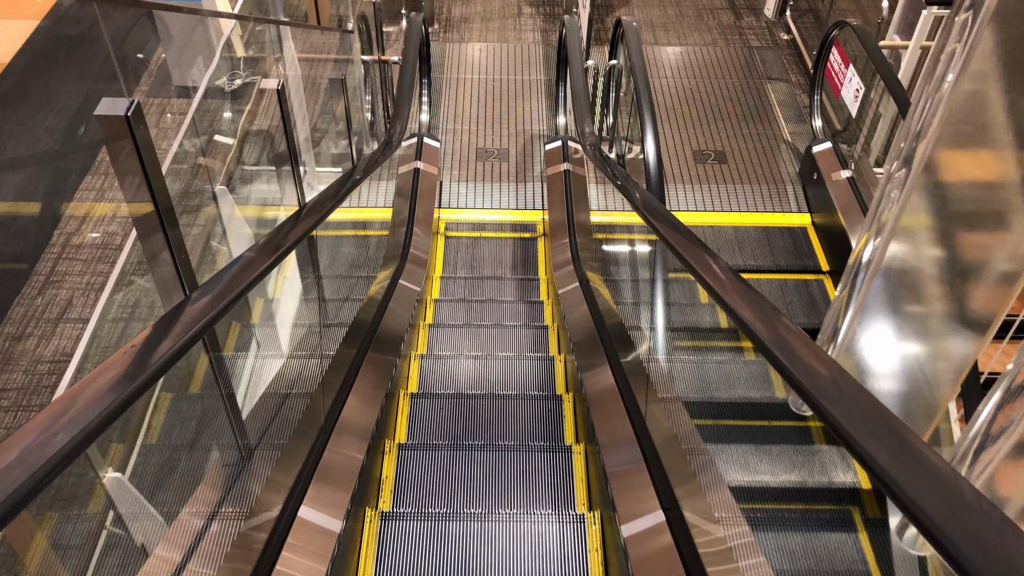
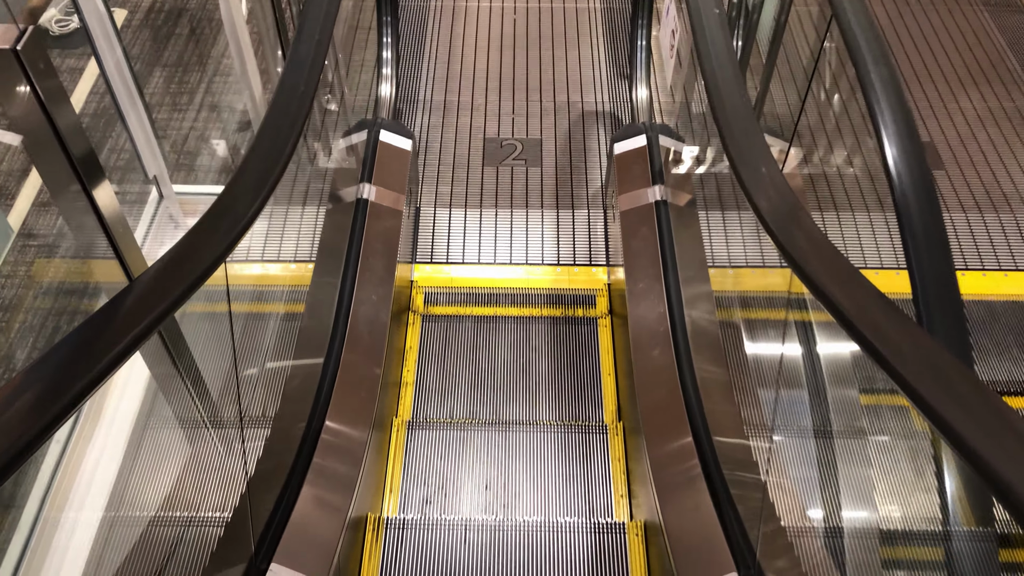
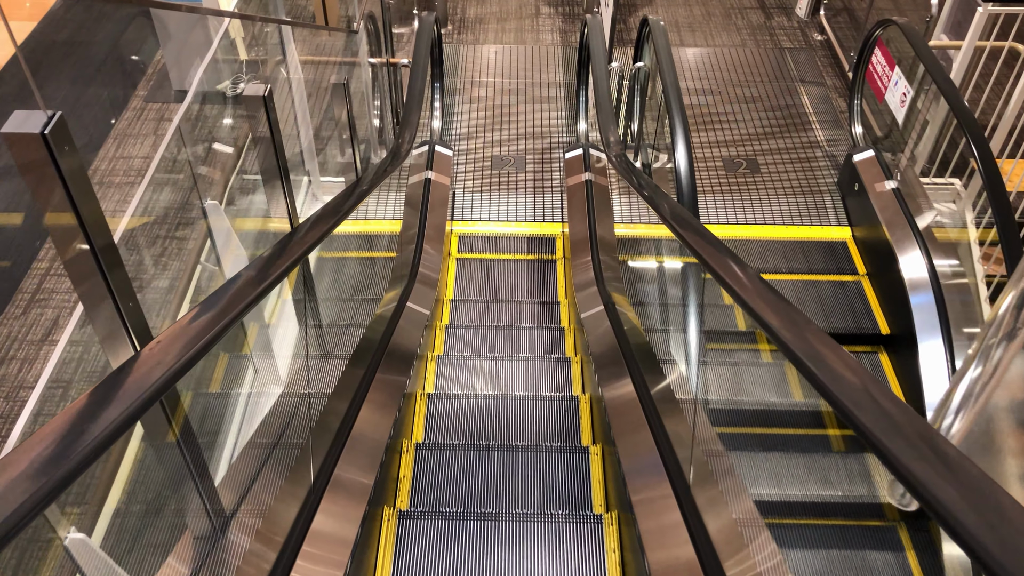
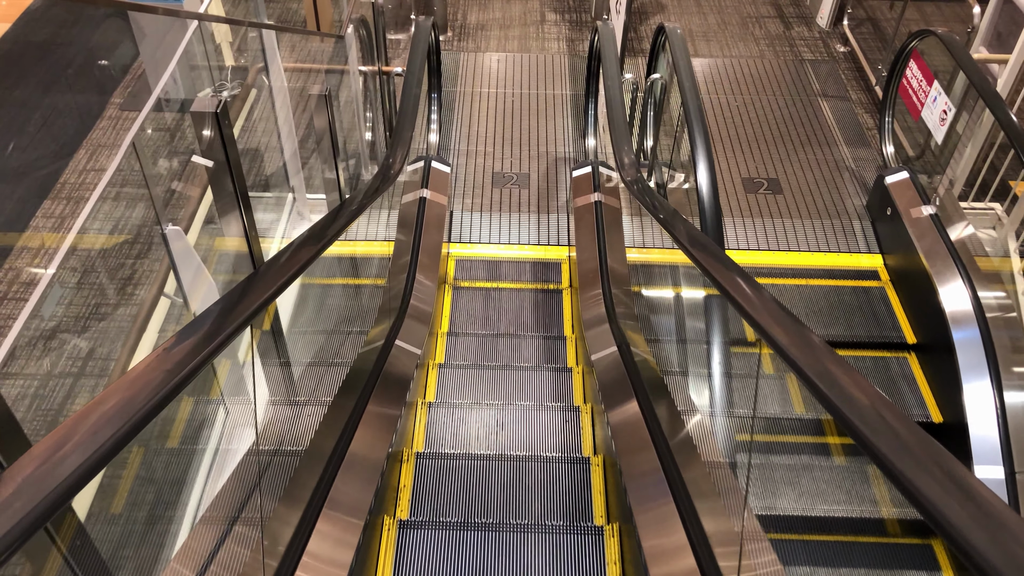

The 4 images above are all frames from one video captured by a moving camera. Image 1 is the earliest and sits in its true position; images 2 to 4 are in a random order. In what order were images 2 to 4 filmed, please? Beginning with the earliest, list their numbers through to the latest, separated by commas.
3, 4, 2
